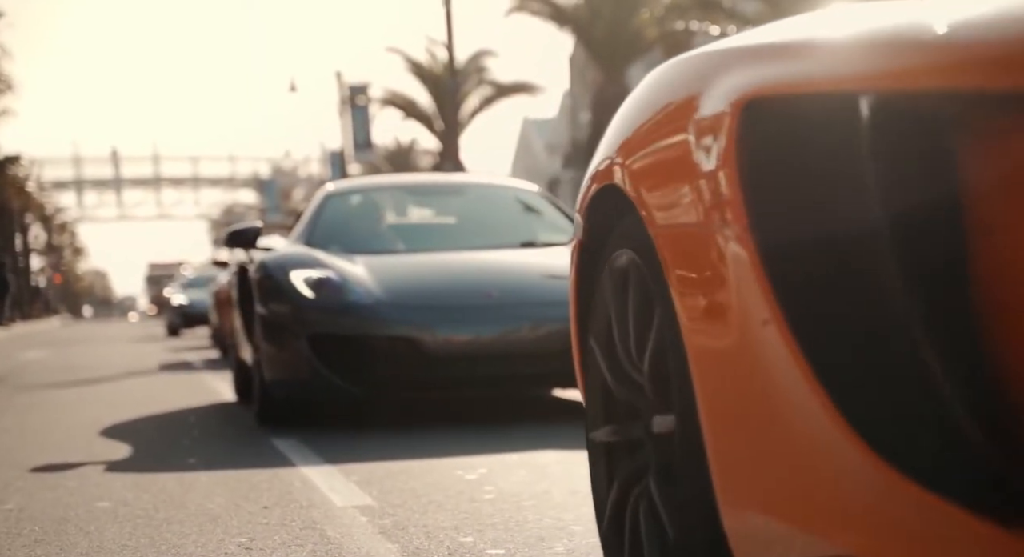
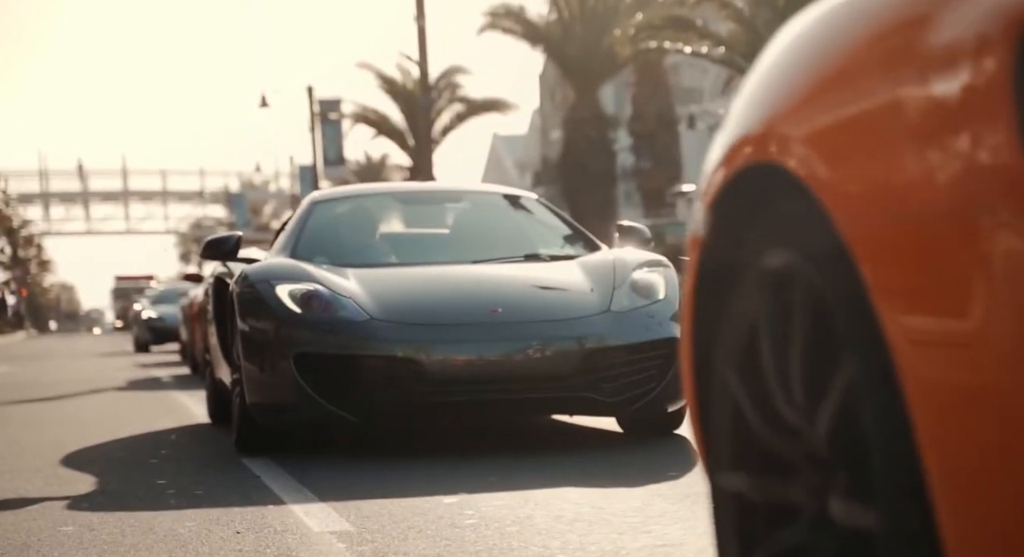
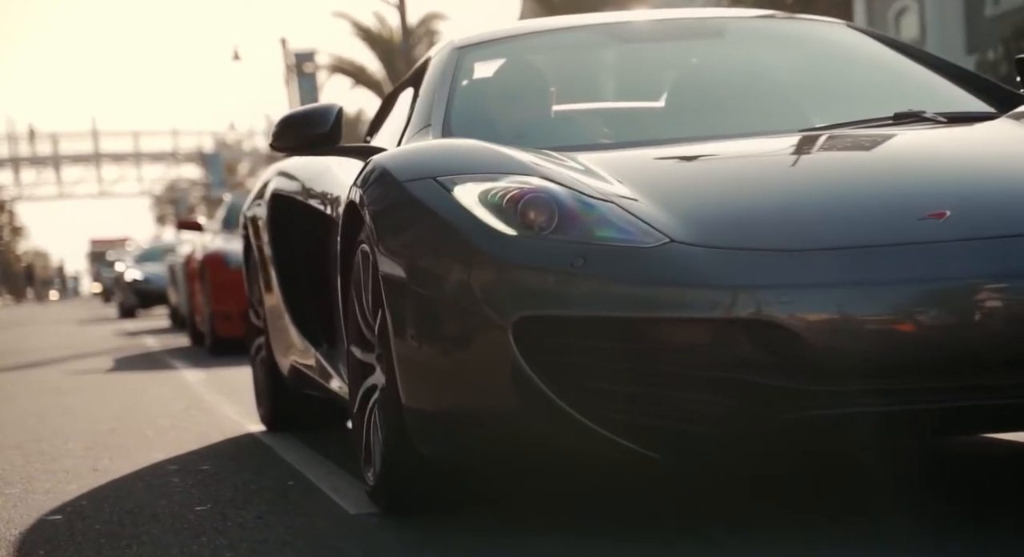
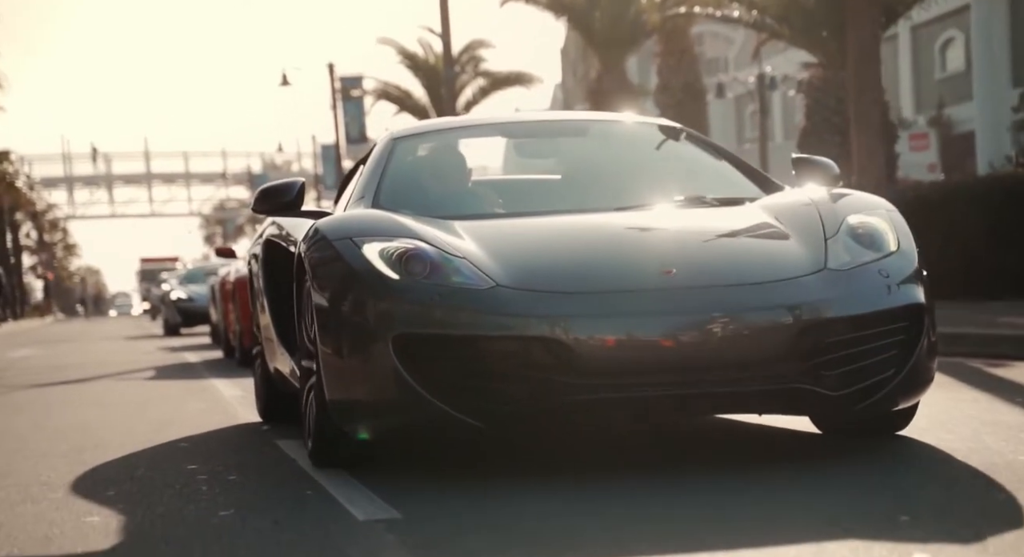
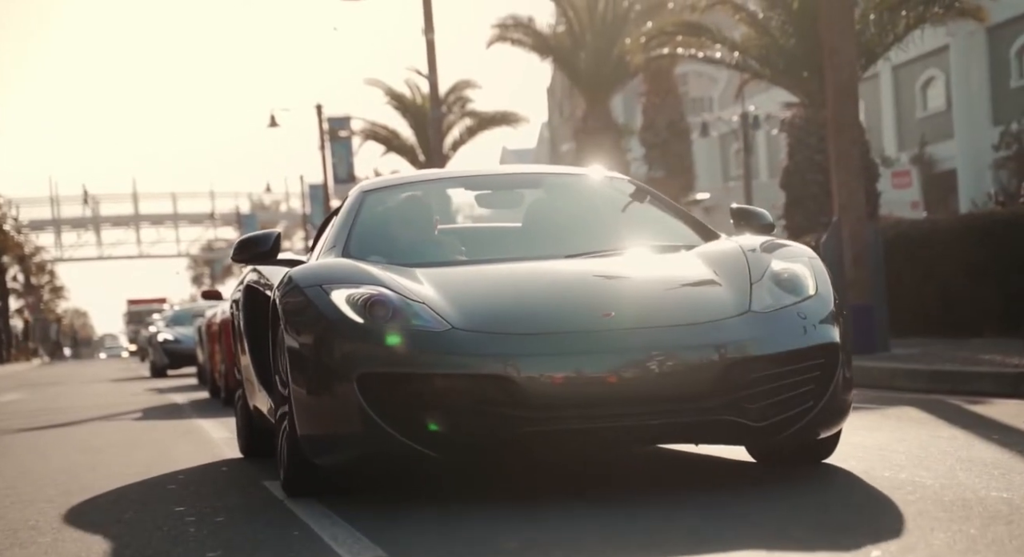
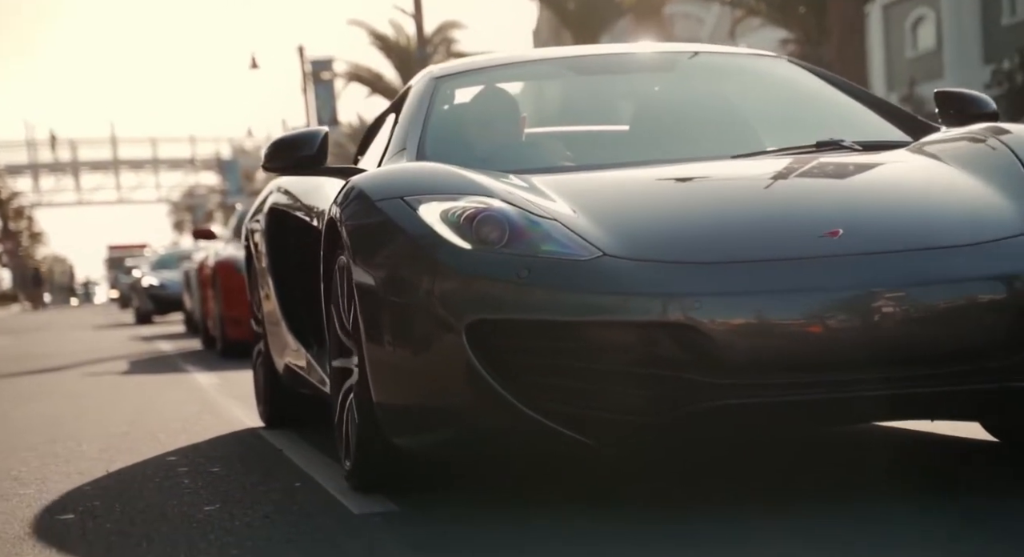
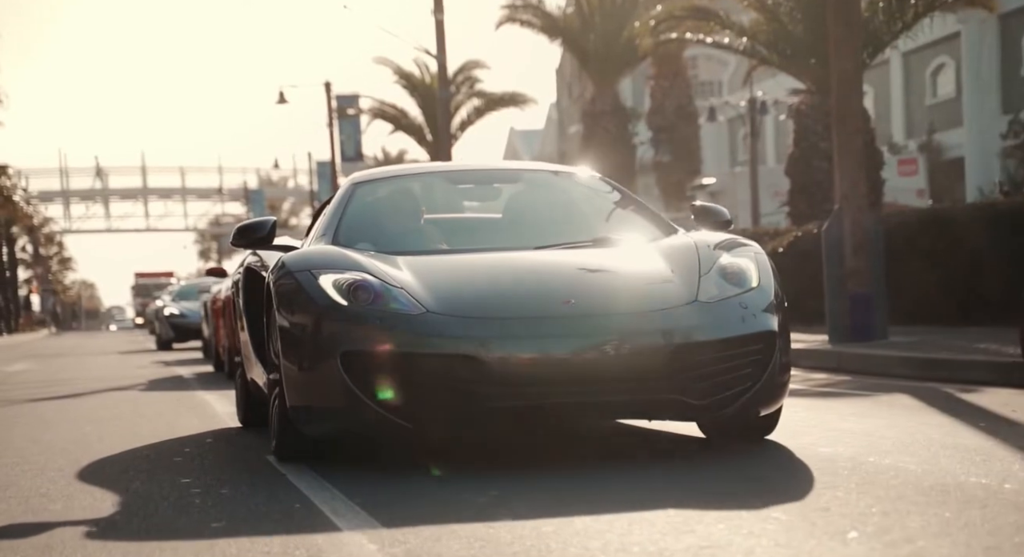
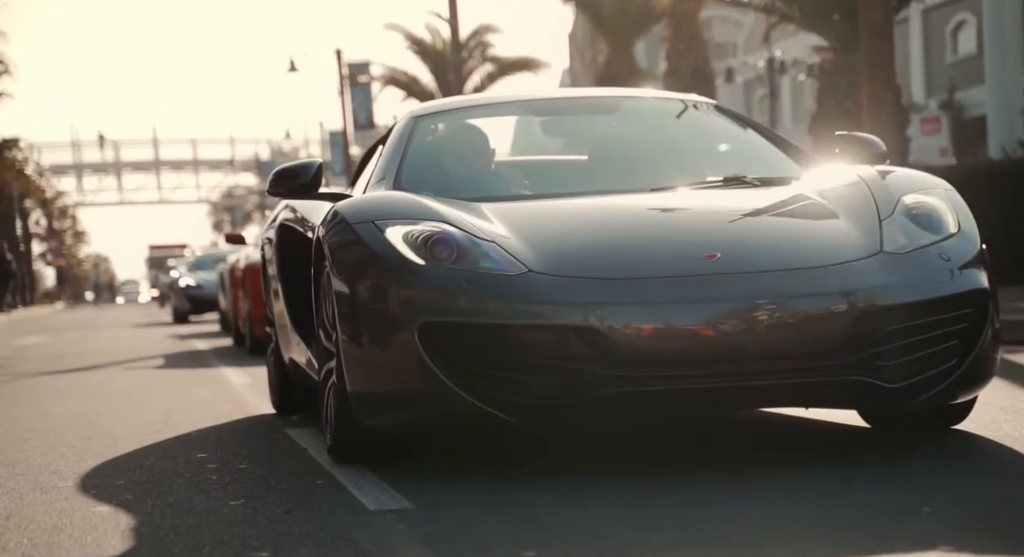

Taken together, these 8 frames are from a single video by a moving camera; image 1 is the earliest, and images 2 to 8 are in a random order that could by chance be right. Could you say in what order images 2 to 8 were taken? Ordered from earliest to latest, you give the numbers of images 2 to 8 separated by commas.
2, 7, 5, 4, 8, 6, 3
